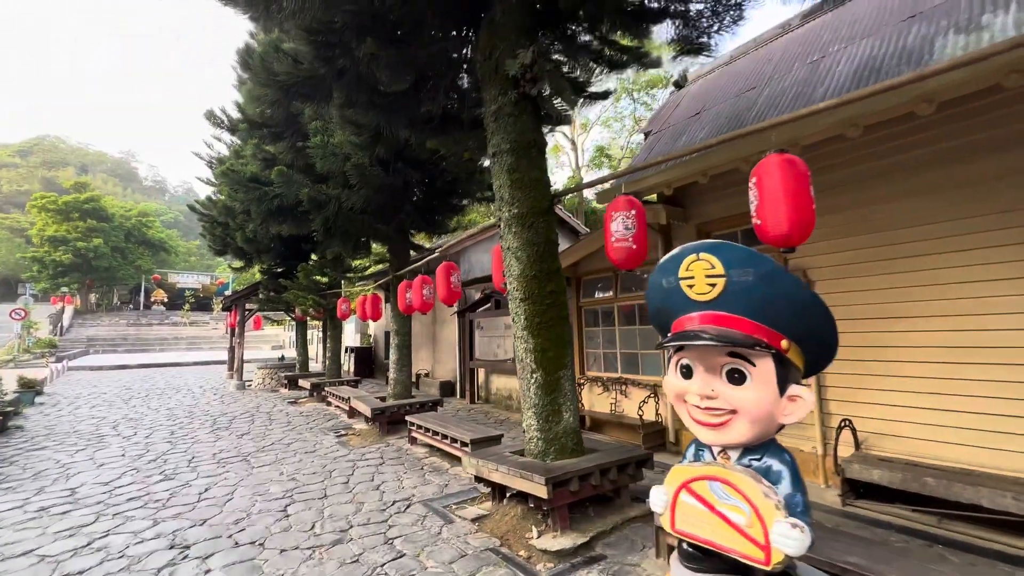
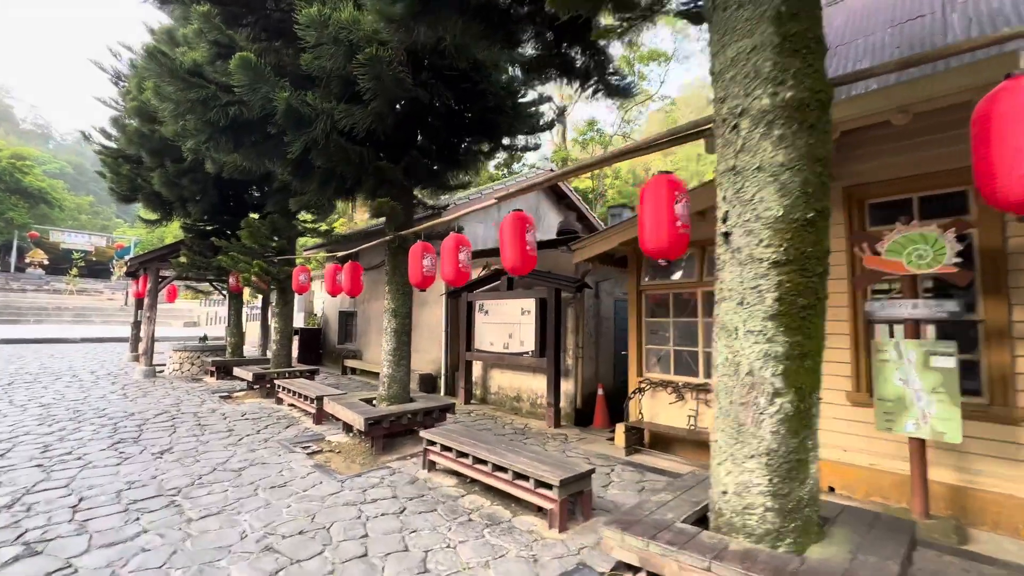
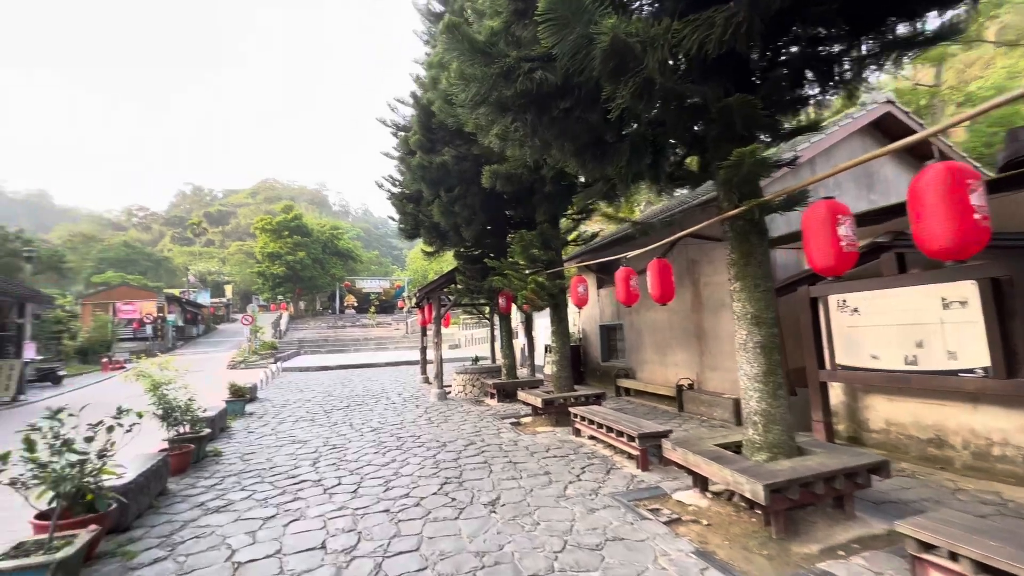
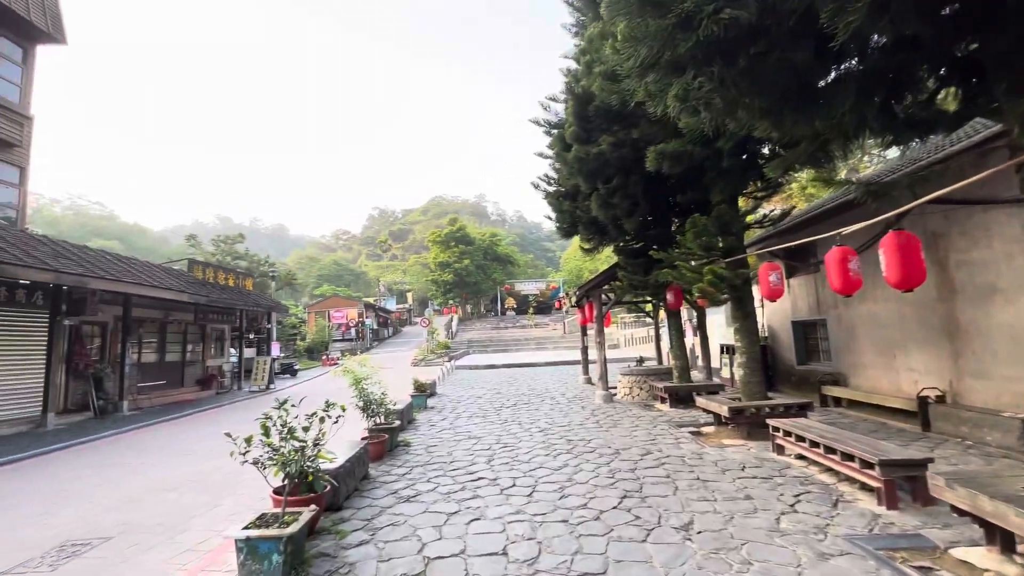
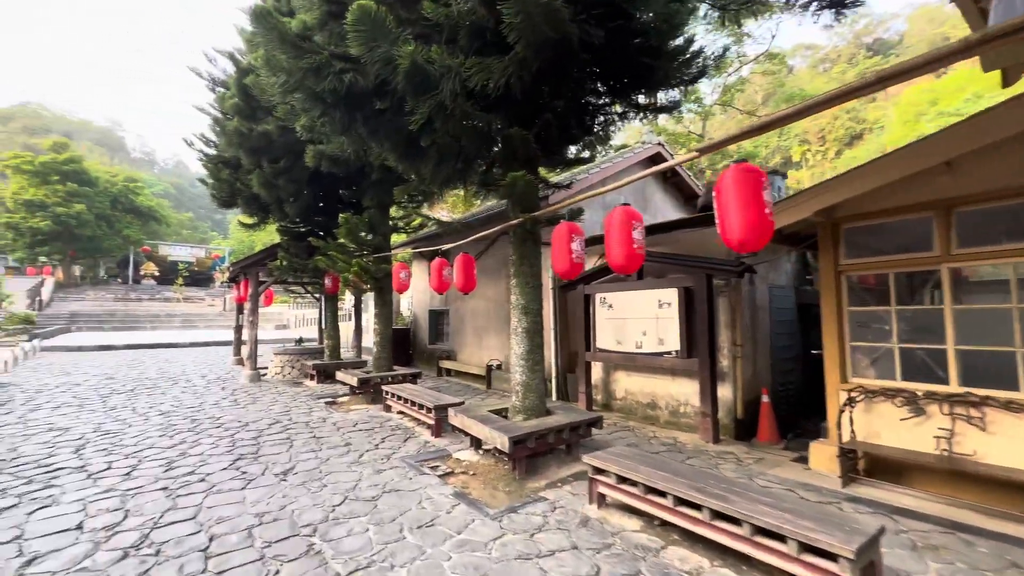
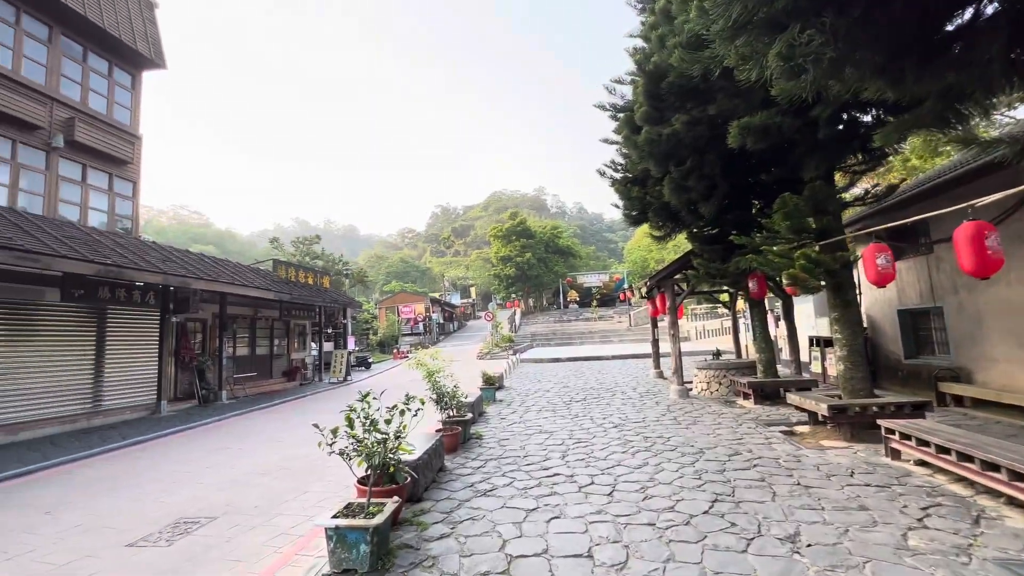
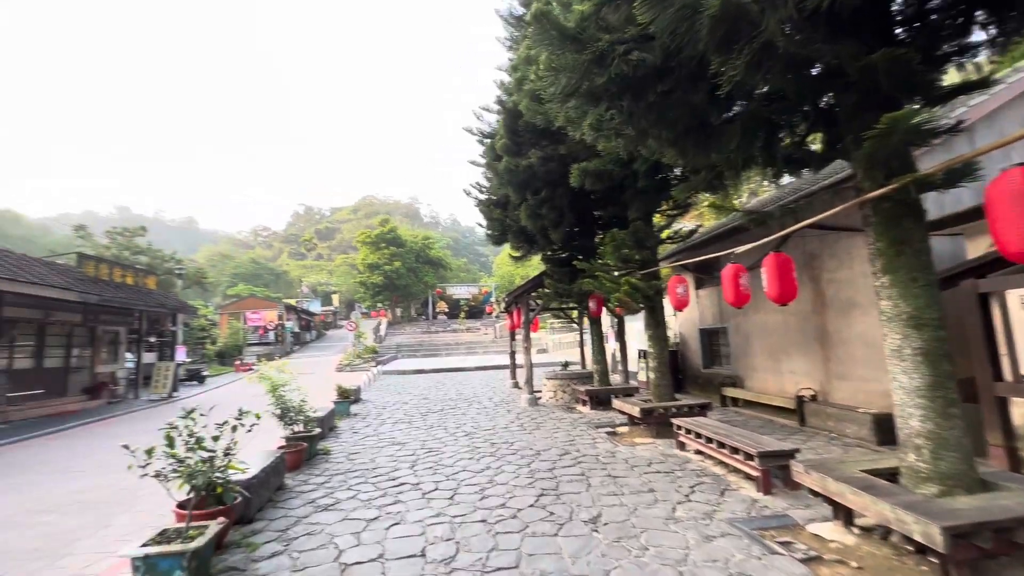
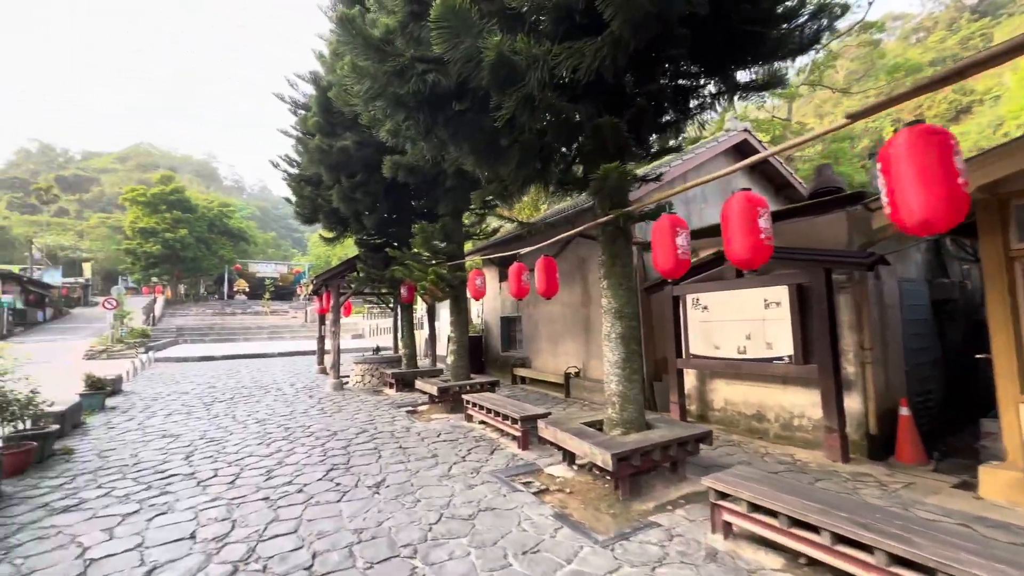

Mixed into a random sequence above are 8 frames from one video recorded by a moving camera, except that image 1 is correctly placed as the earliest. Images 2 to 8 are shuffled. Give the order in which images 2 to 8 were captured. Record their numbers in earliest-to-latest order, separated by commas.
2, 5, 8, 3, 7, 4, 6
